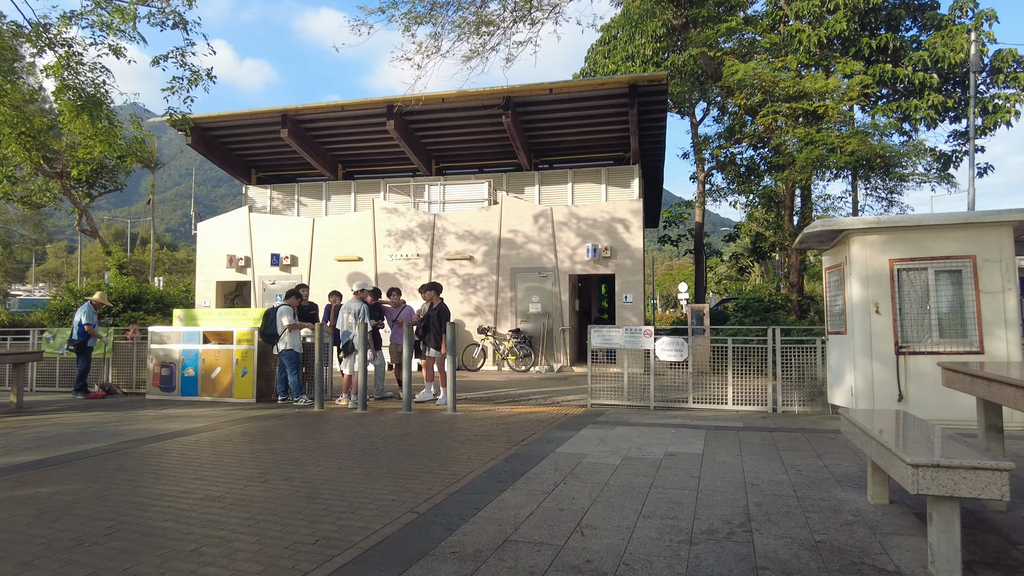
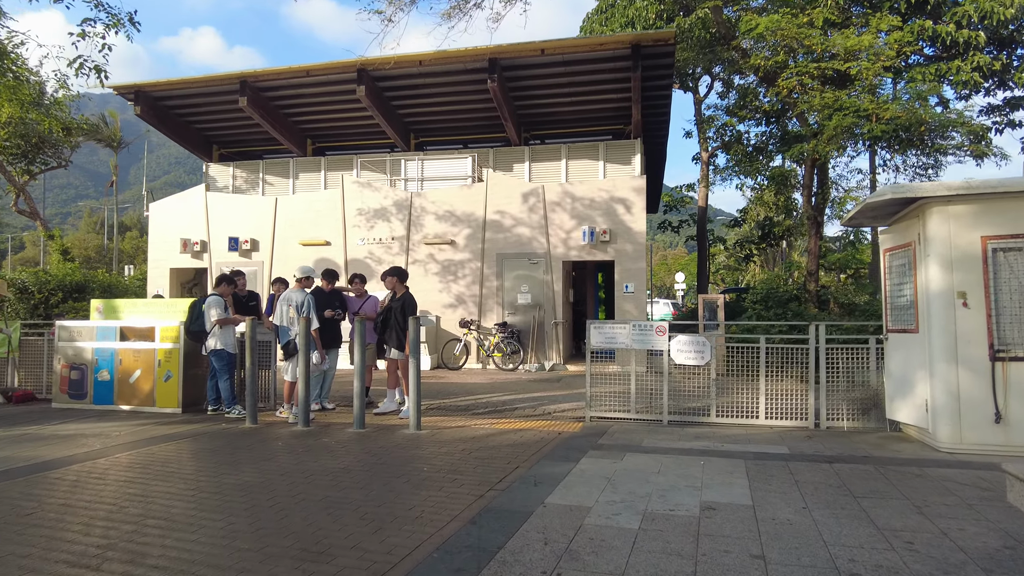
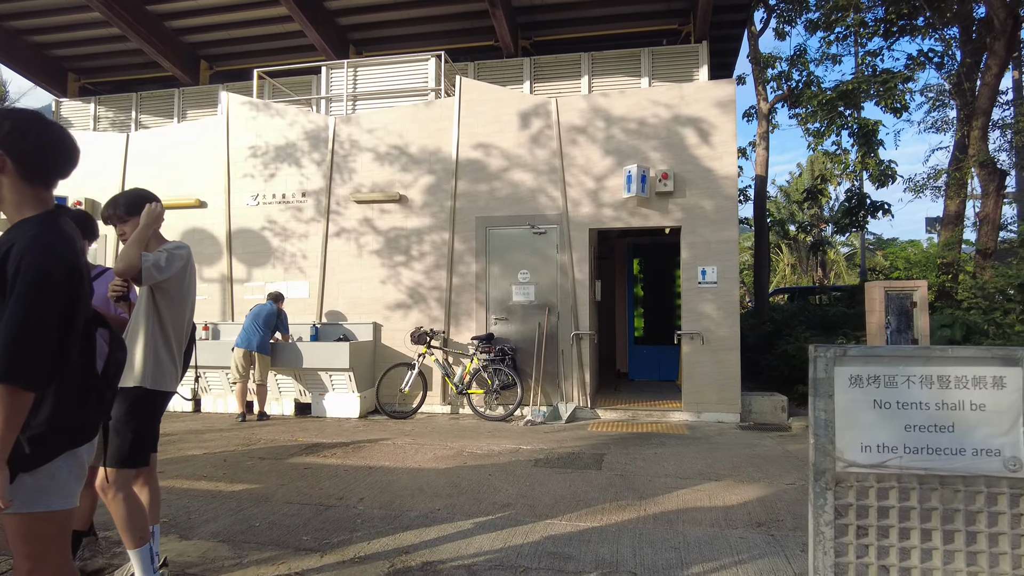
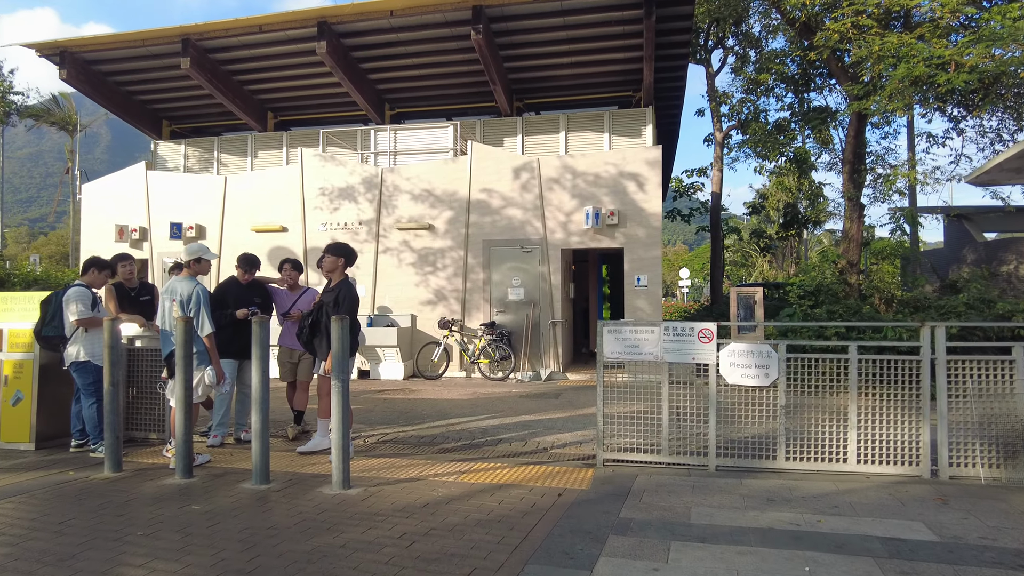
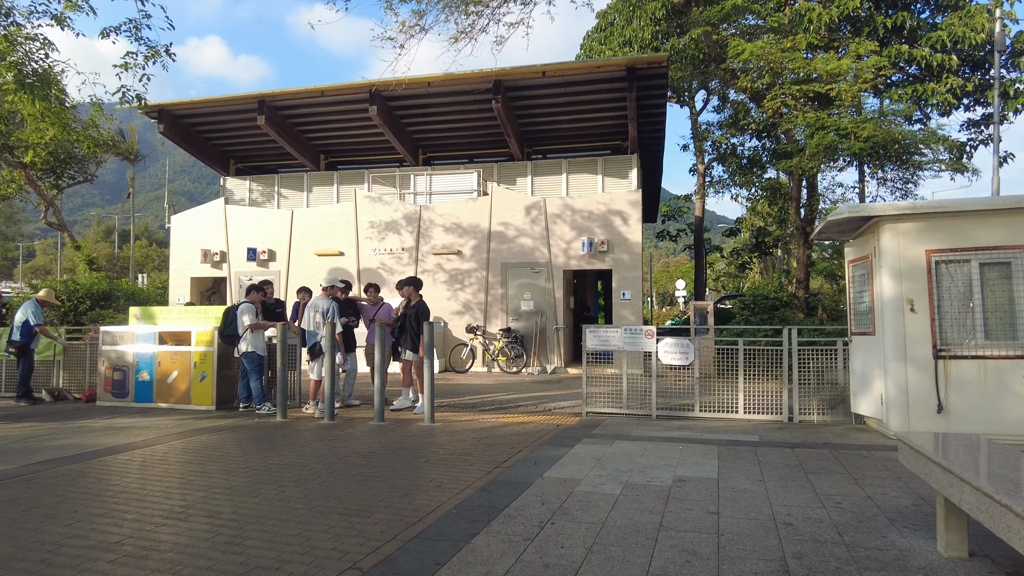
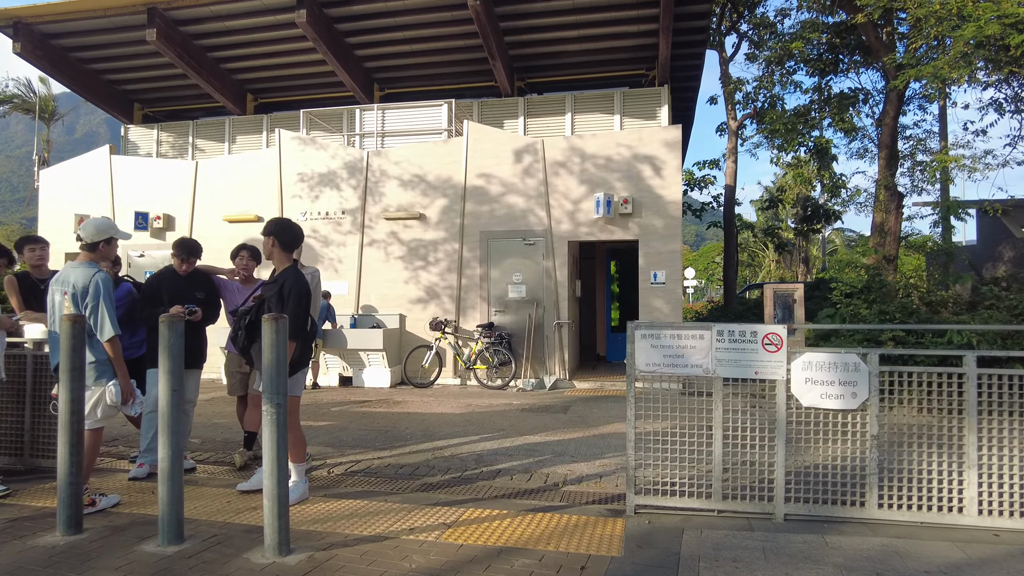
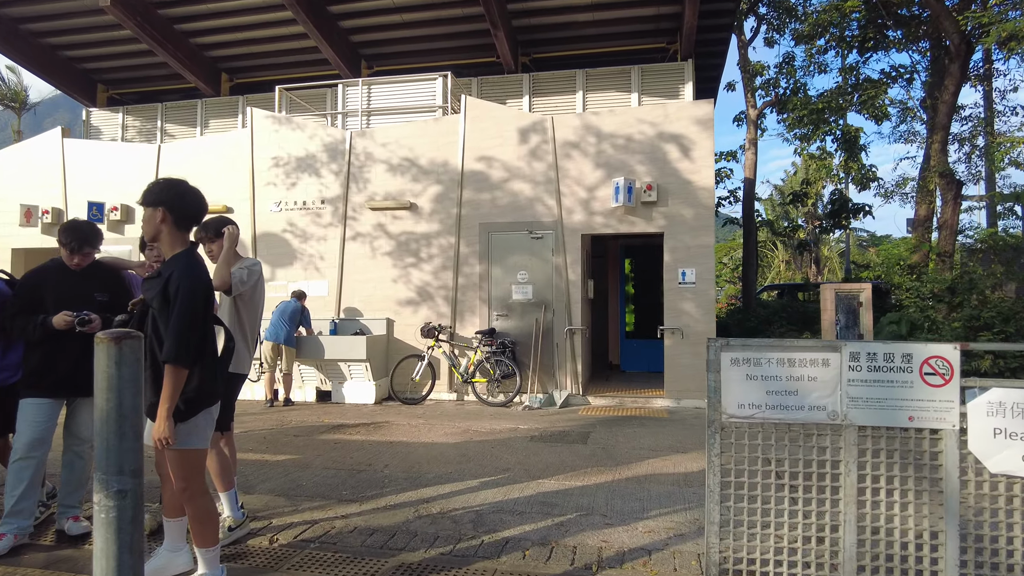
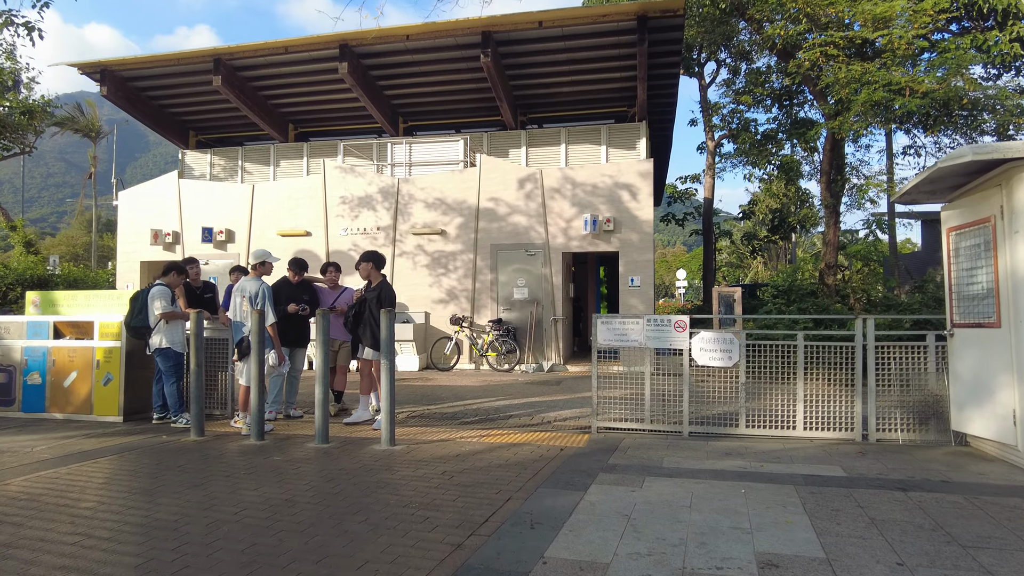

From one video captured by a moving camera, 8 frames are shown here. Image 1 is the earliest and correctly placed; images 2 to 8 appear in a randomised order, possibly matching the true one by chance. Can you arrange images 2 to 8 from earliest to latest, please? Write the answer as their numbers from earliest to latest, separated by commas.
5, 2, 8, 4, 6, 7, 3
